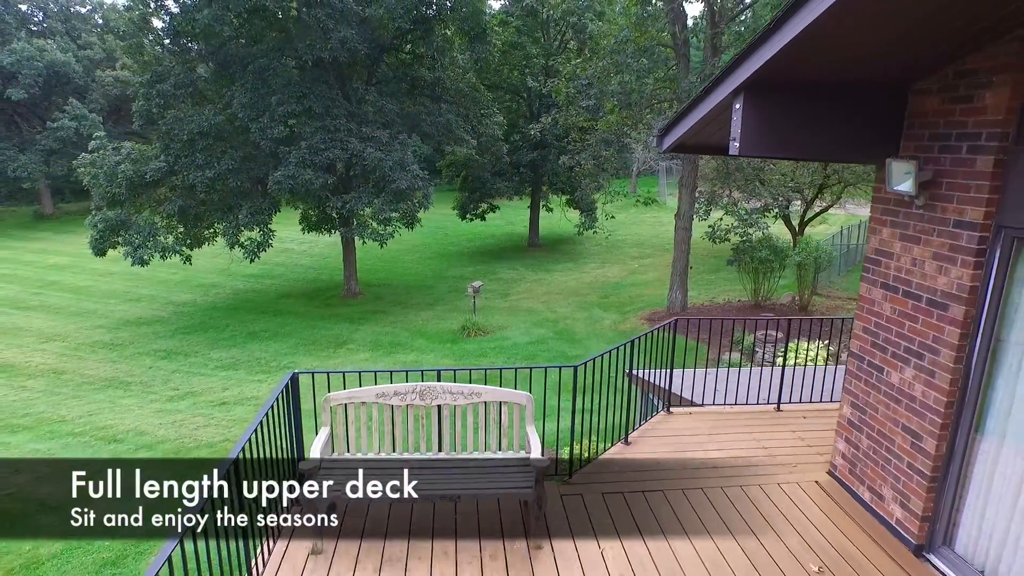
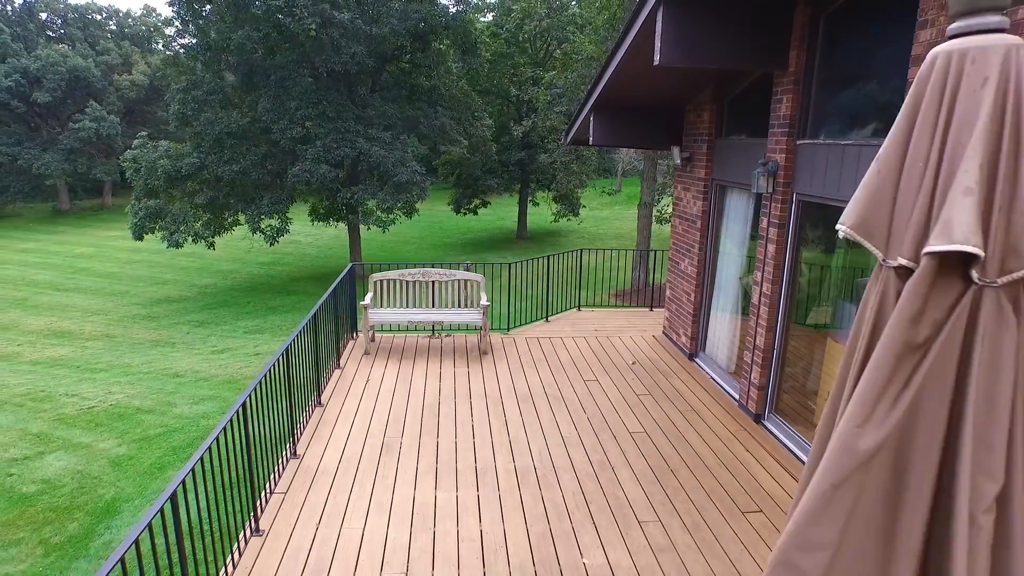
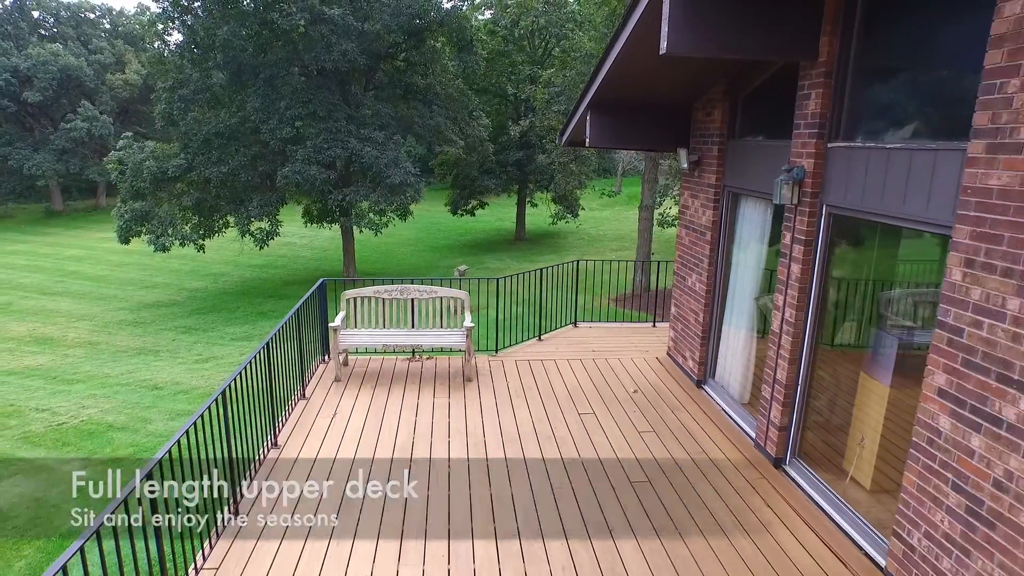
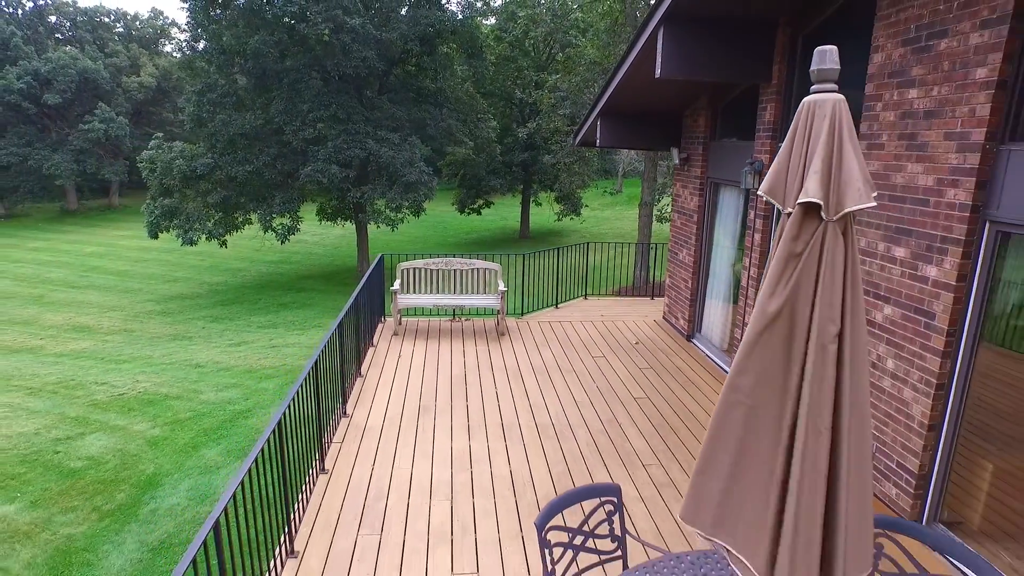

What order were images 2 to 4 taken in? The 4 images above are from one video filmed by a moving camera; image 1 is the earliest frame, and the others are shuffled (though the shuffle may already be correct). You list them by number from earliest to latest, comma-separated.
3, 2, 4
